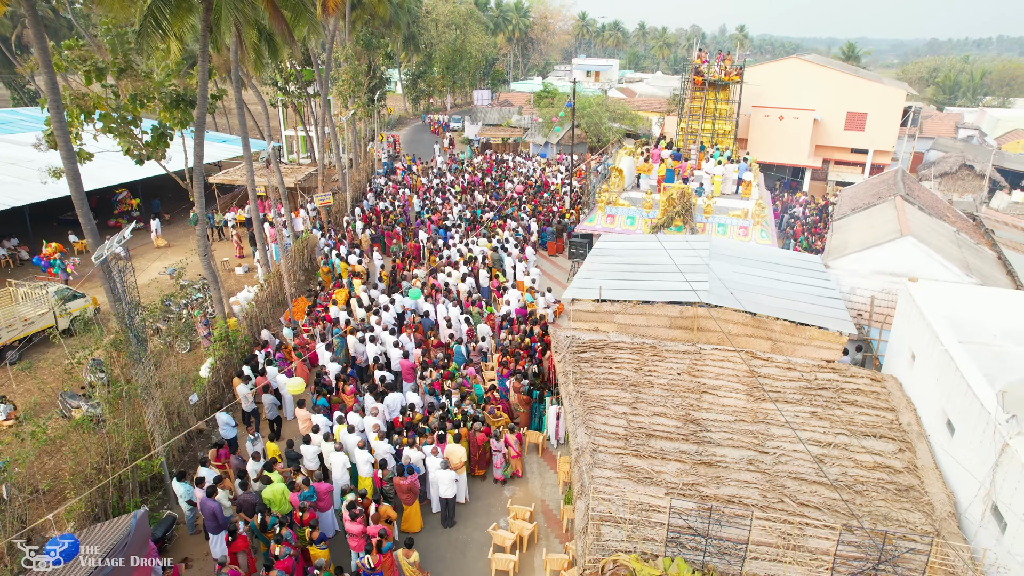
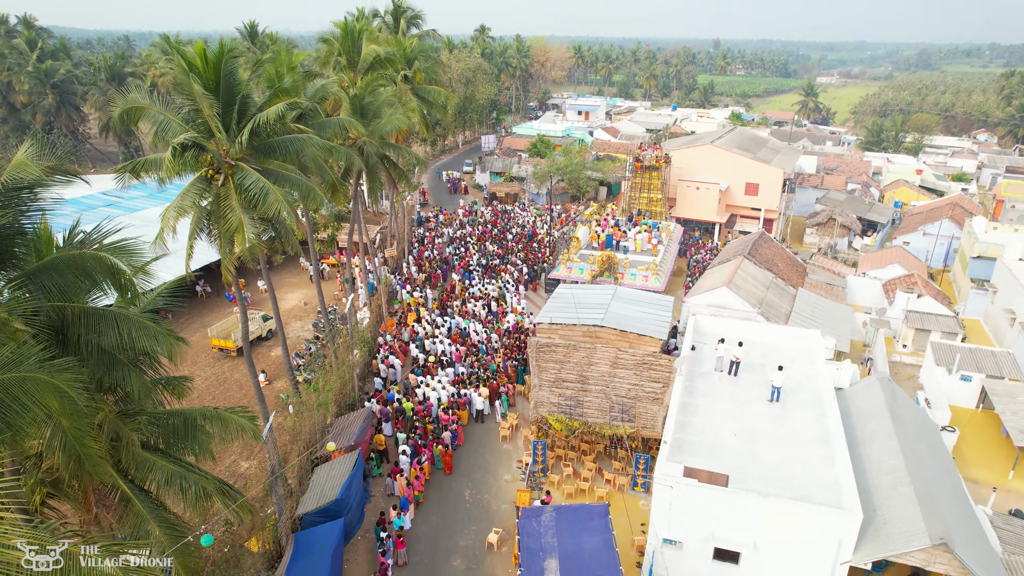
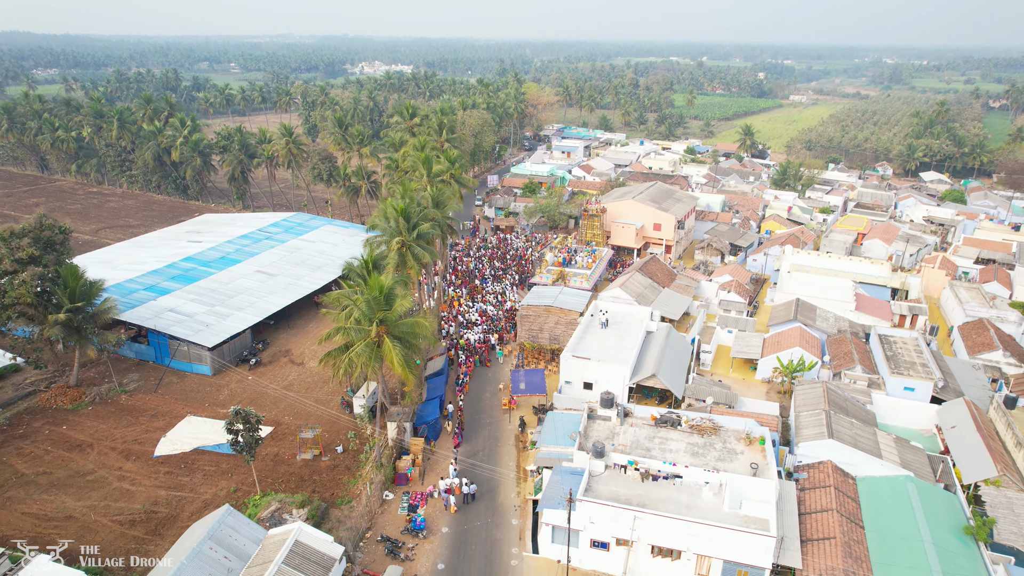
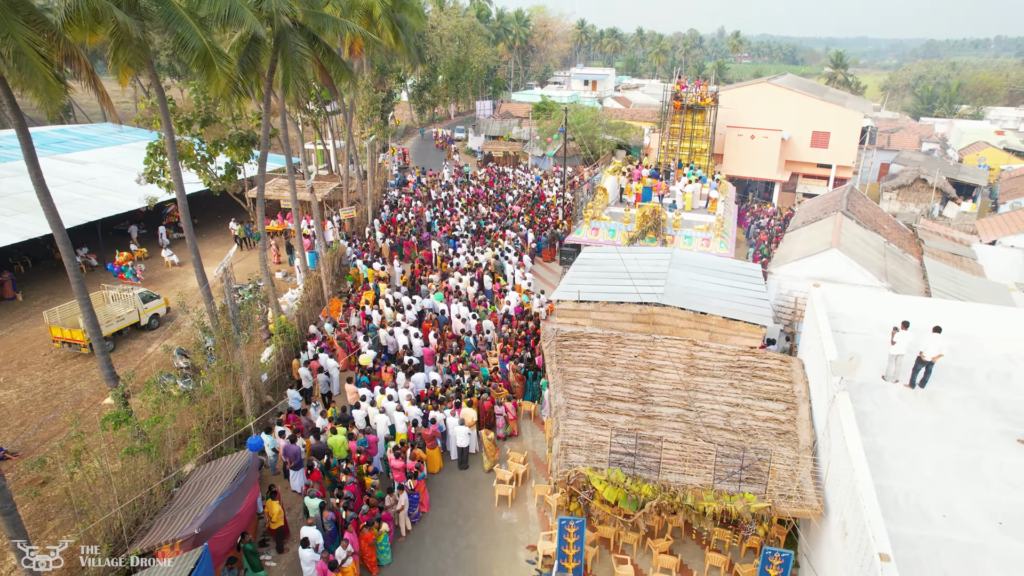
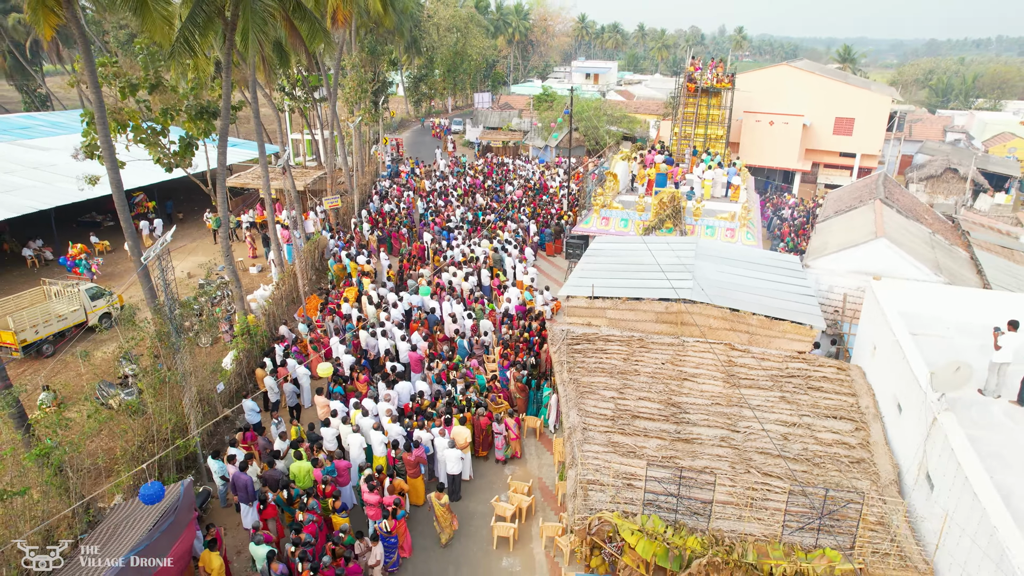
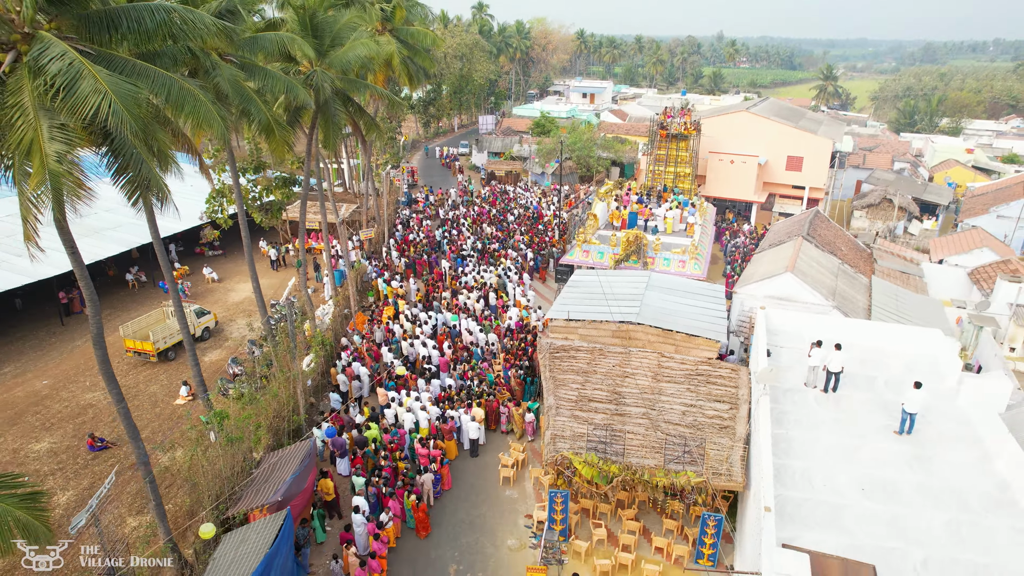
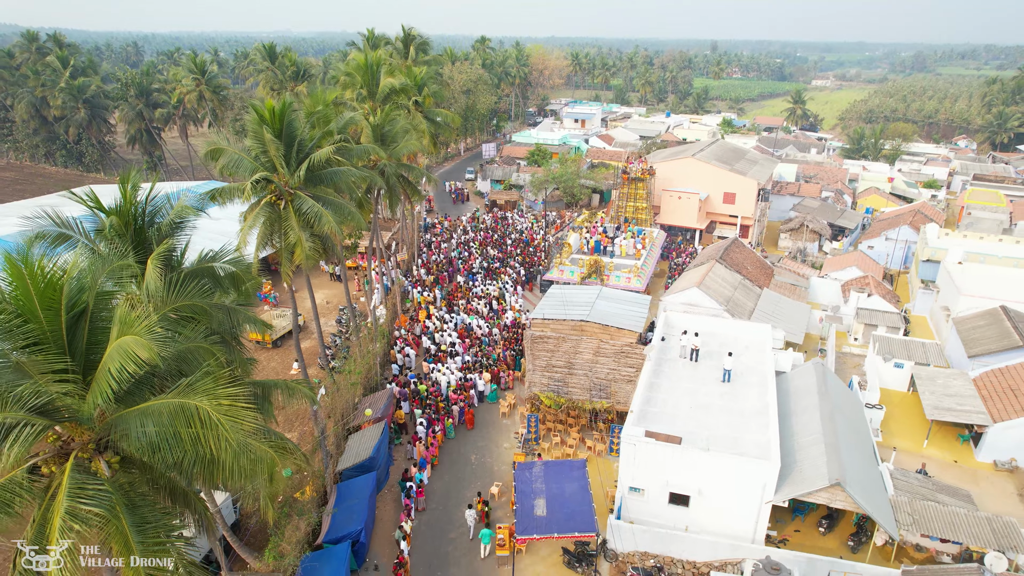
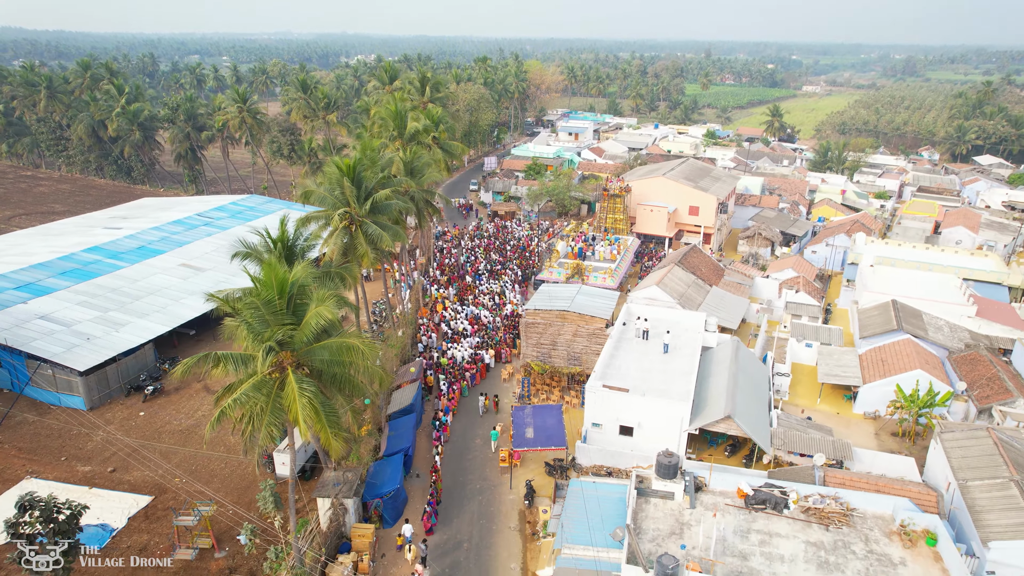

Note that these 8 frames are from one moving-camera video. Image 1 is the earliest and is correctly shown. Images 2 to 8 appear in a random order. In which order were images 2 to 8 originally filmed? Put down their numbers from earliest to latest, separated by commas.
5, 4, 6, 2, 7, 8, 3
